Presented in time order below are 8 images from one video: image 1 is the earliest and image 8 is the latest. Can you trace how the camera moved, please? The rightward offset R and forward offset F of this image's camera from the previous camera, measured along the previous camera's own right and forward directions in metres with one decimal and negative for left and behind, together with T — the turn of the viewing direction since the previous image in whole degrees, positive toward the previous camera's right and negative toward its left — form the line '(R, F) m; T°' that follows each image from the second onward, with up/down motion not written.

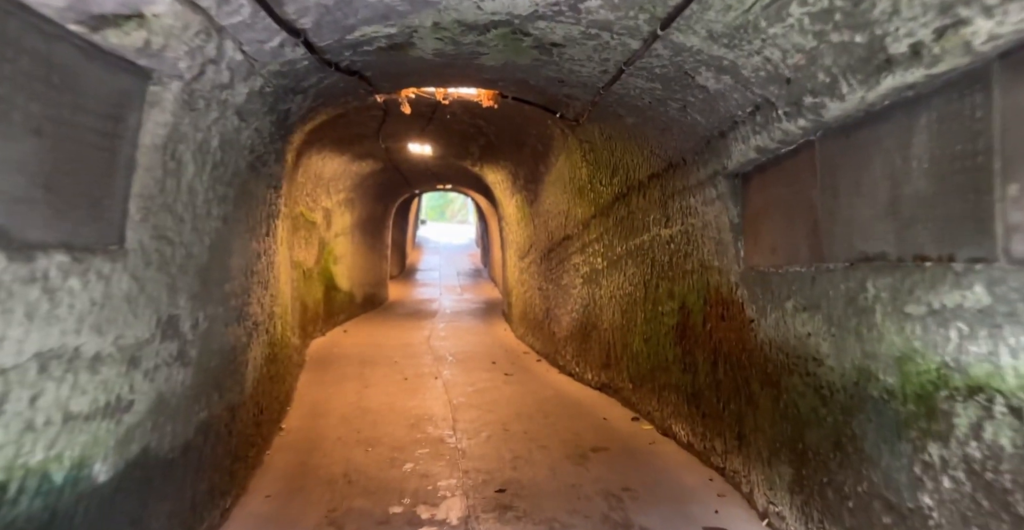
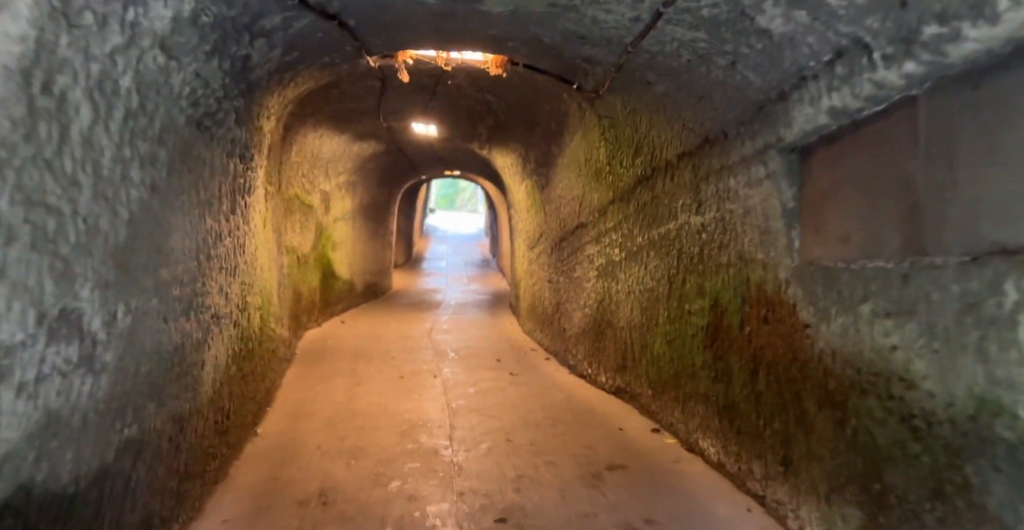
(0.0, +0.4) m; -1°
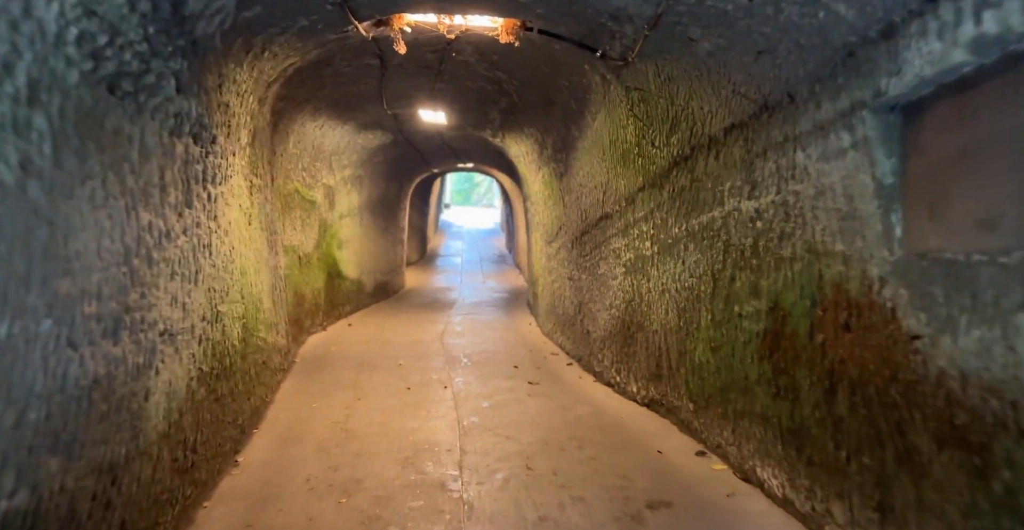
(0.0, +0.4) m; -2°
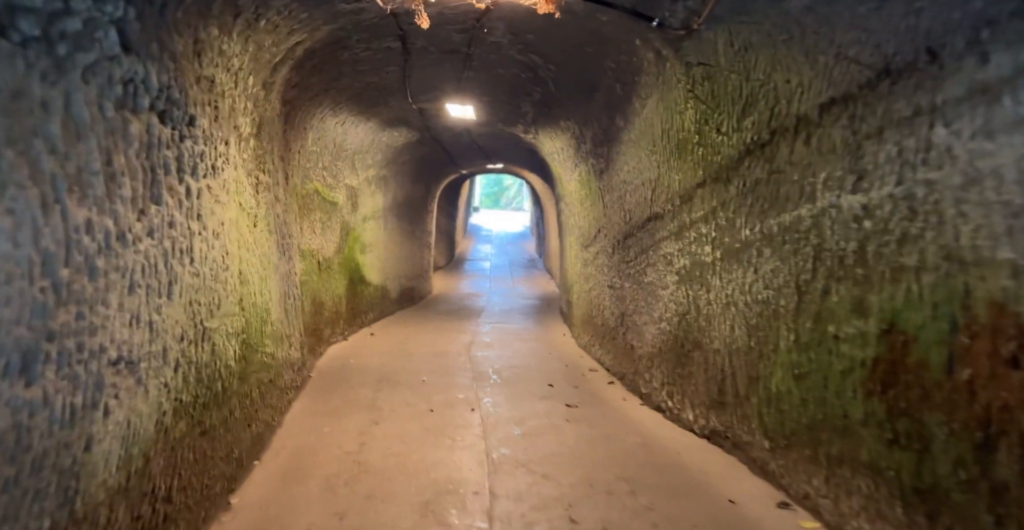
(0.0, +0.4) m; -3°
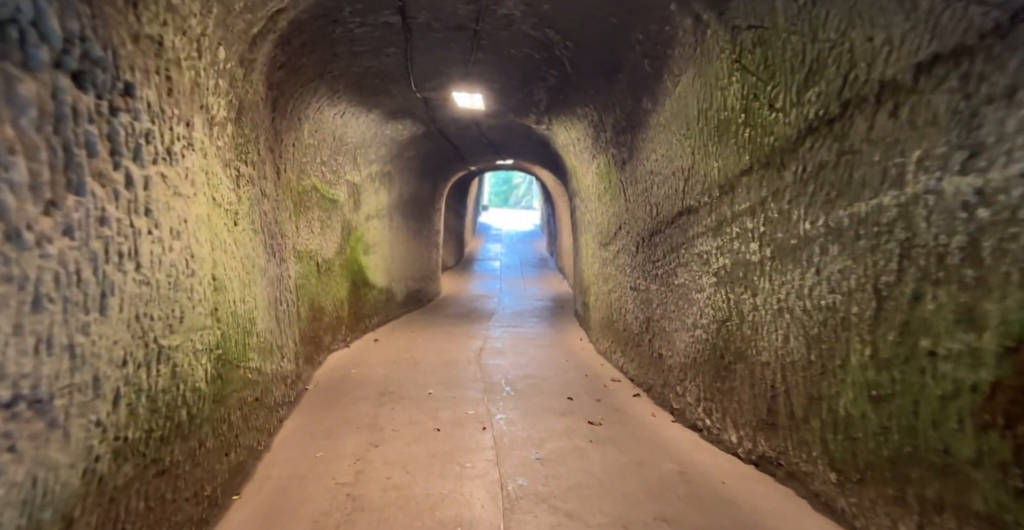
(0.0, +0.3) m; -1°
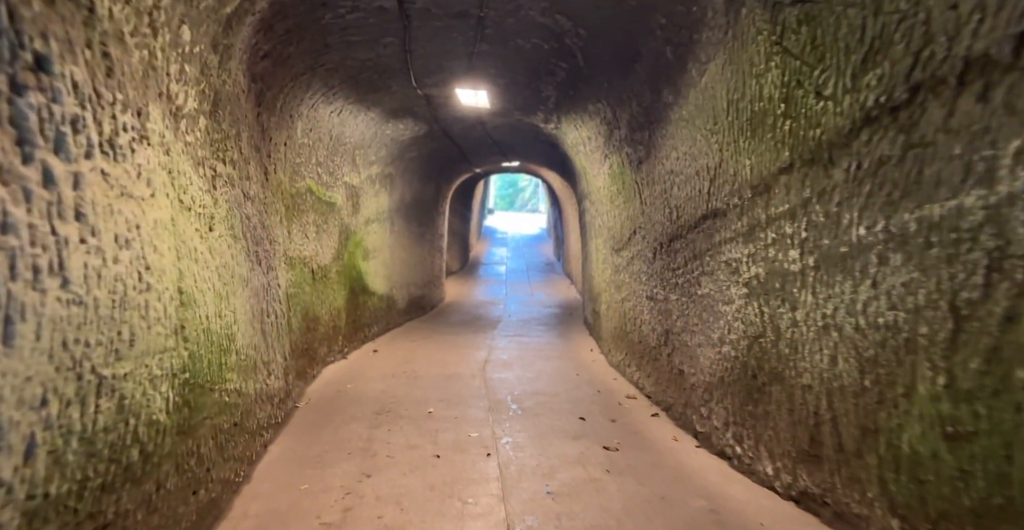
(0.0, +0.3) m; -1°
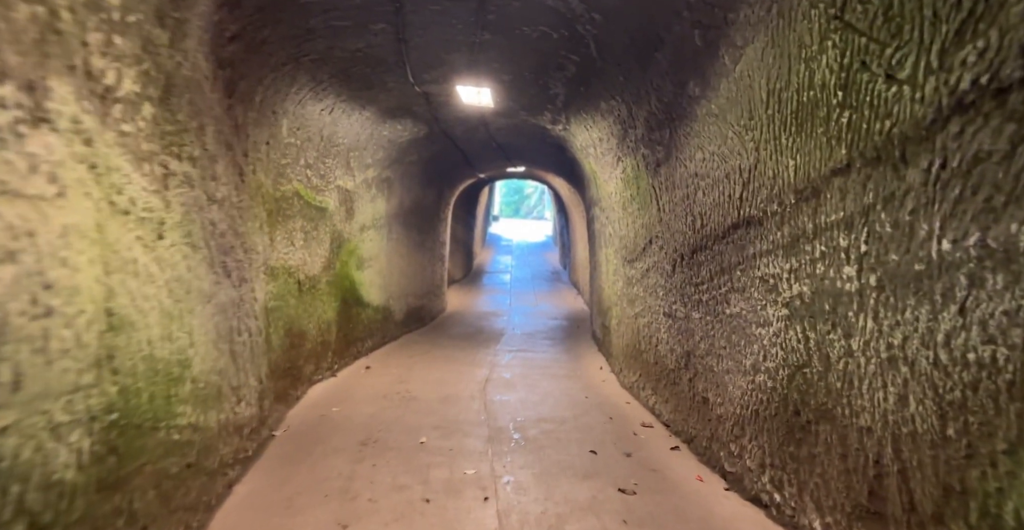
(0.0, +0.3) m; 0°
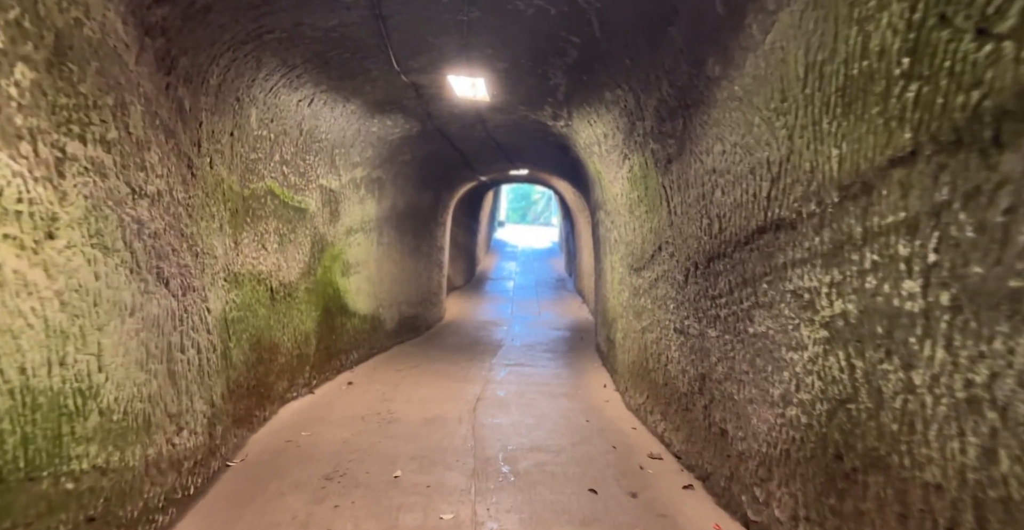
(+0.1, +0.4) m; -1°
